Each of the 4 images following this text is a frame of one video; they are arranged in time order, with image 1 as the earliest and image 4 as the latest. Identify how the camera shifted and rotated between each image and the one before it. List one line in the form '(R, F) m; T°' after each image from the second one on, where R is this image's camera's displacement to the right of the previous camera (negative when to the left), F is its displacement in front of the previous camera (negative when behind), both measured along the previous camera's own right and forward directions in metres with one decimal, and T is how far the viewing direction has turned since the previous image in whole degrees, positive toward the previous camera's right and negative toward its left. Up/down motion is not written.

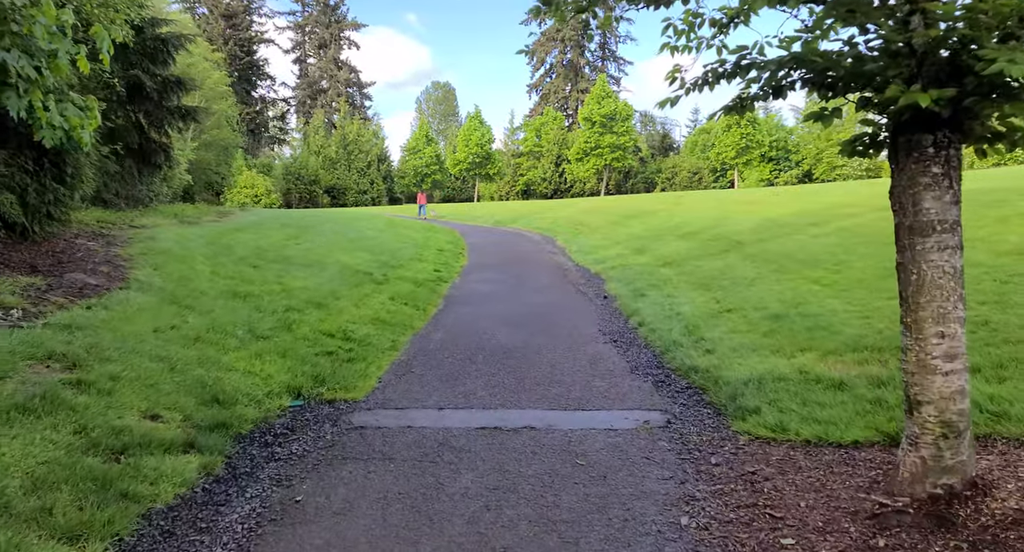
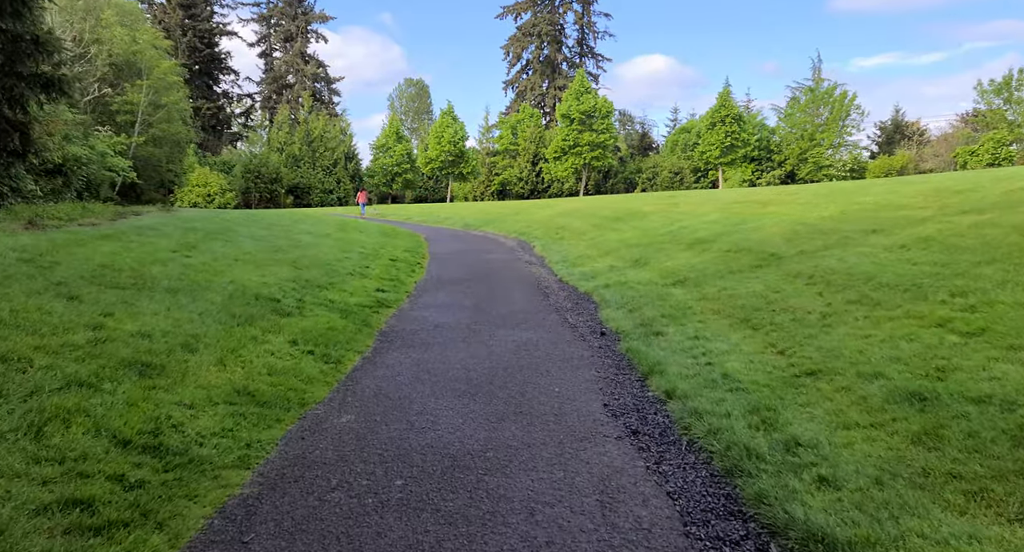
(+0.2, +3.8) m; +2°
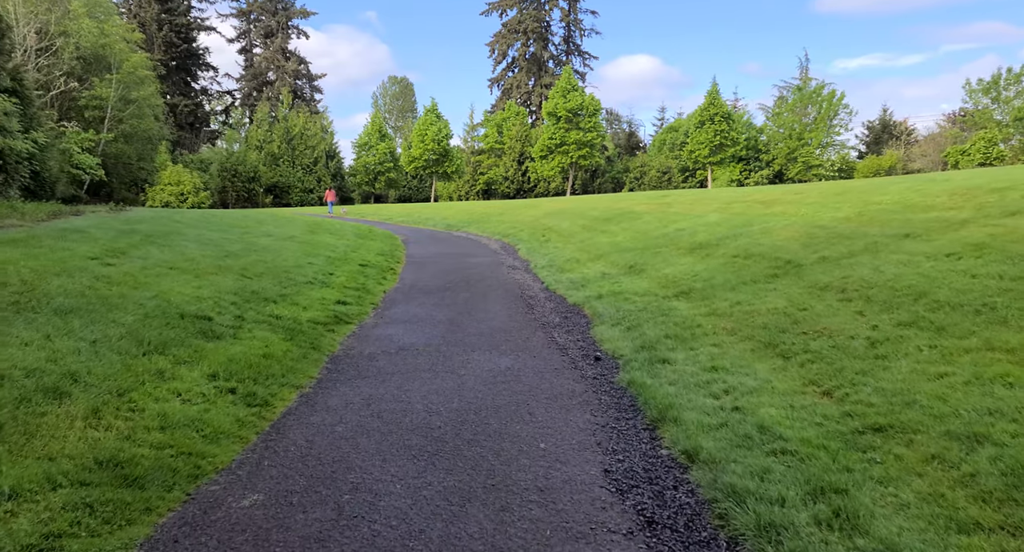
(+0.1, +1.6) m; +1°
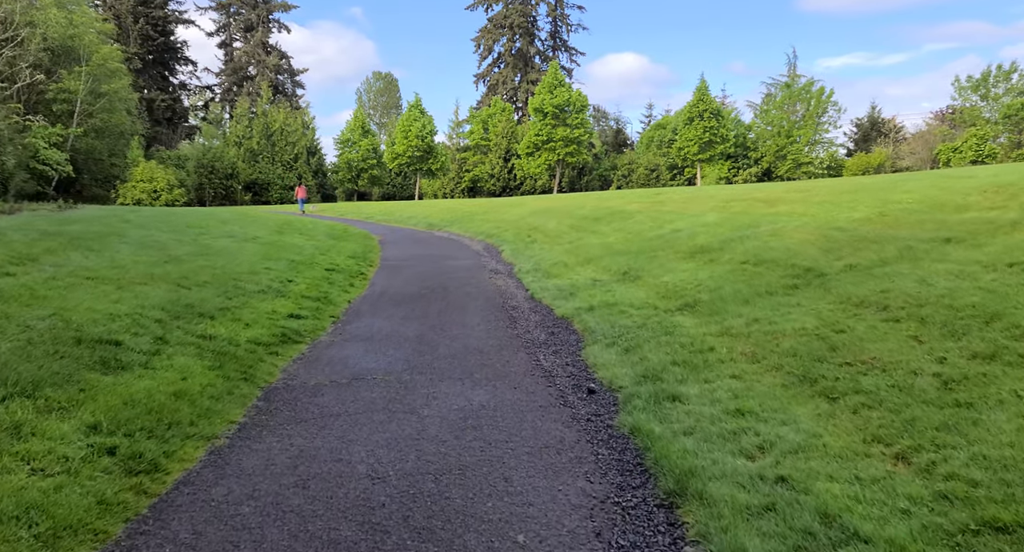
(+0.1, +1.5) m; +1°
